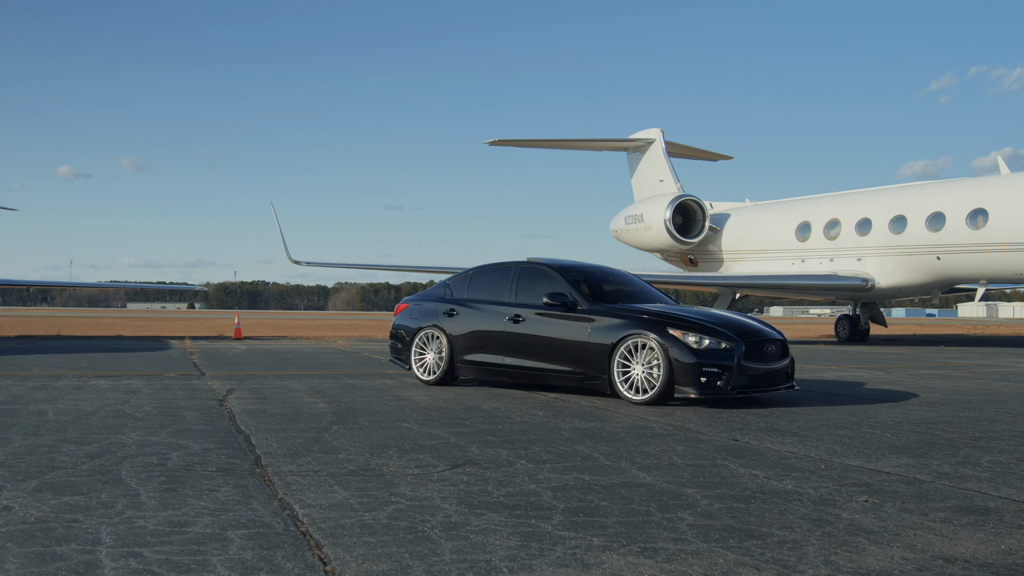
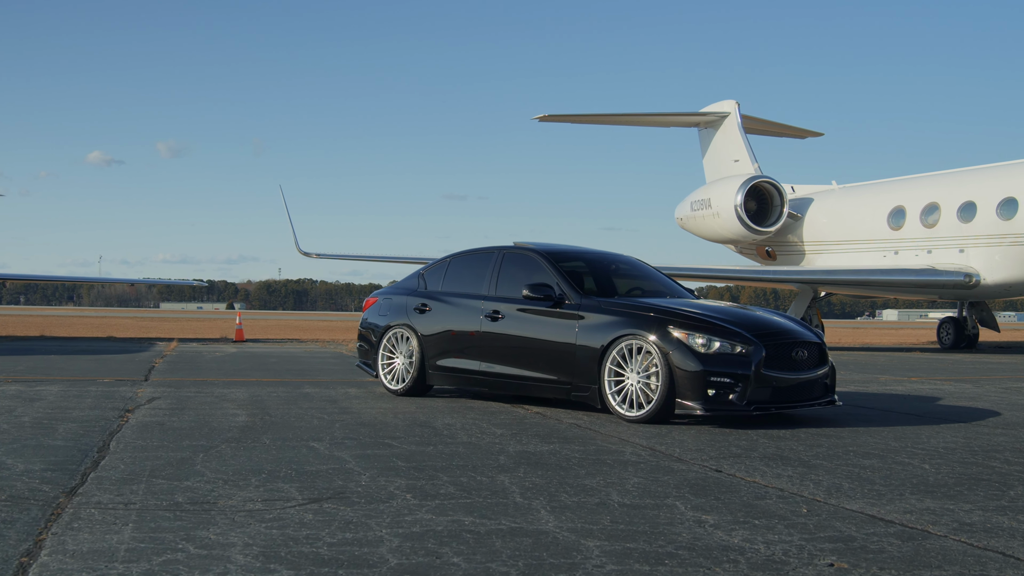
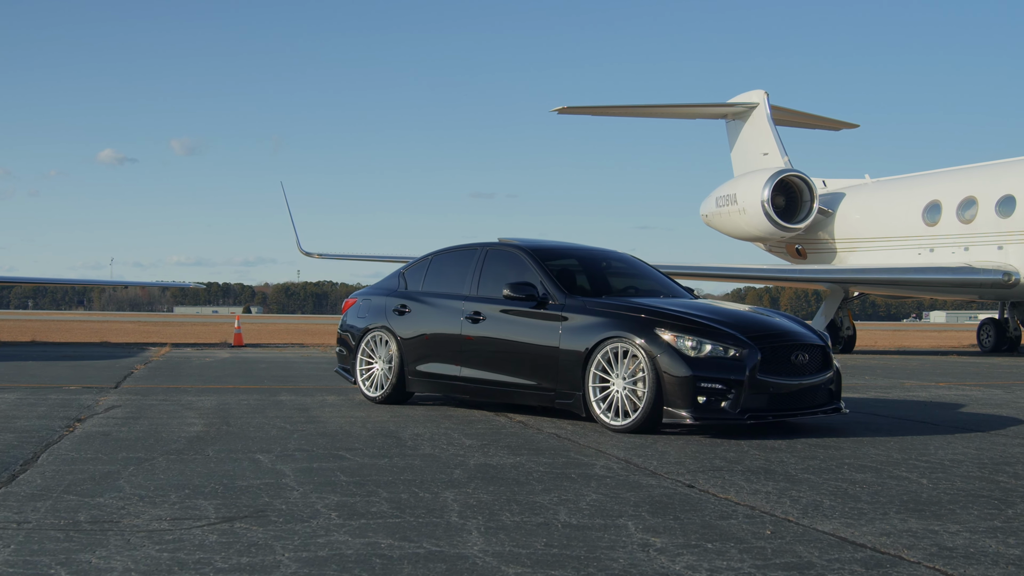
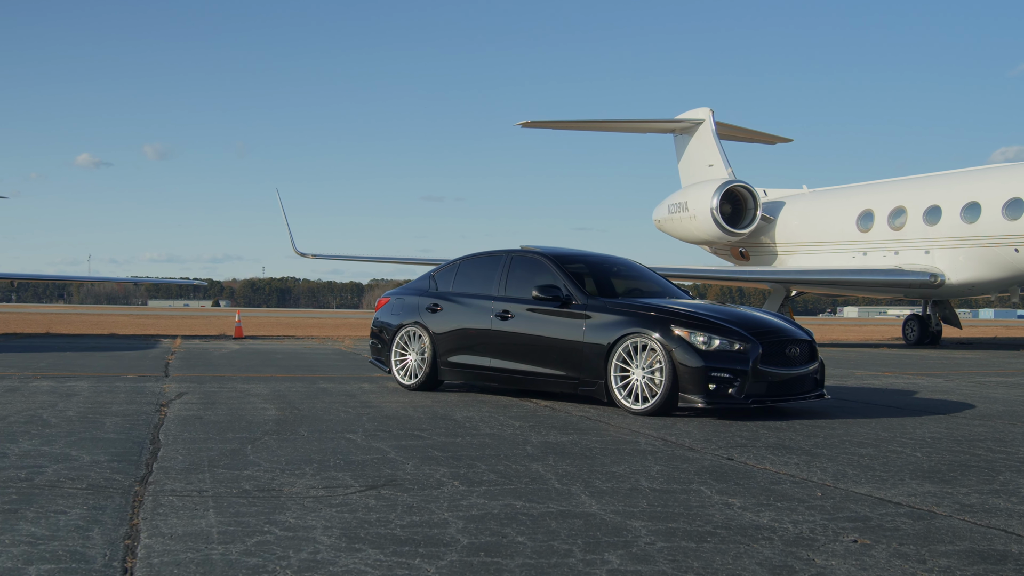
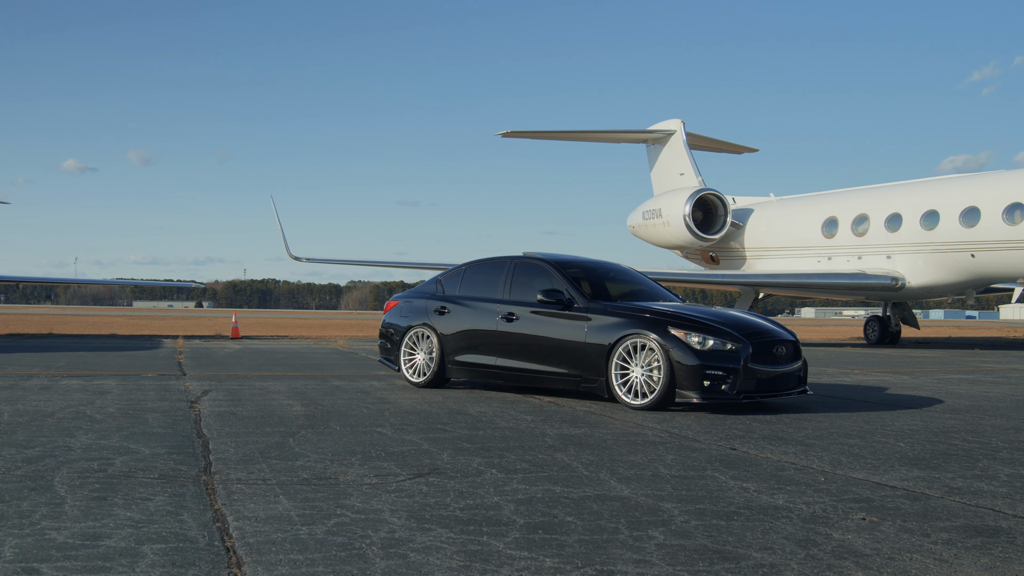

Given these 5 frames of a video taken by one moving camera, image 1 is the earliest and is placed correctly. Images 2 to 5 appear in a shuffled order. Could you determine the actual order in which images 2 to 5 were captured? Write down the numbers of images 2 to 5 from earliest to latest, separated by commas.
5, 4, 2, 3
